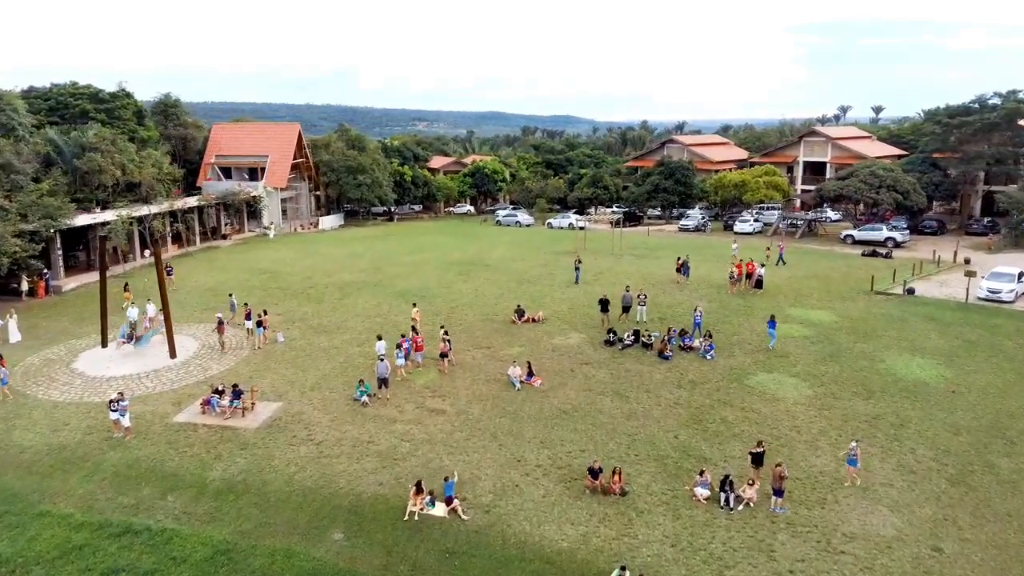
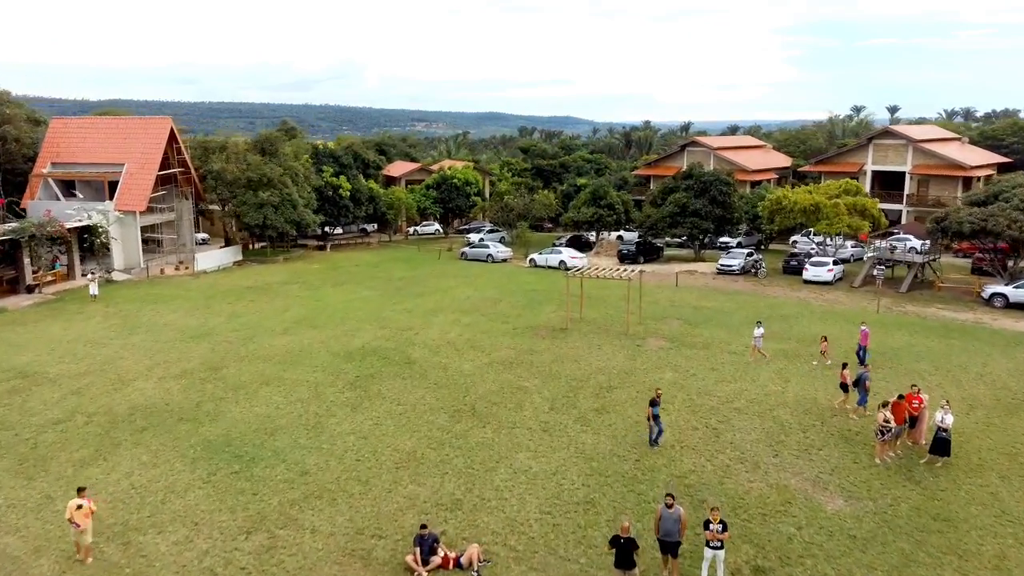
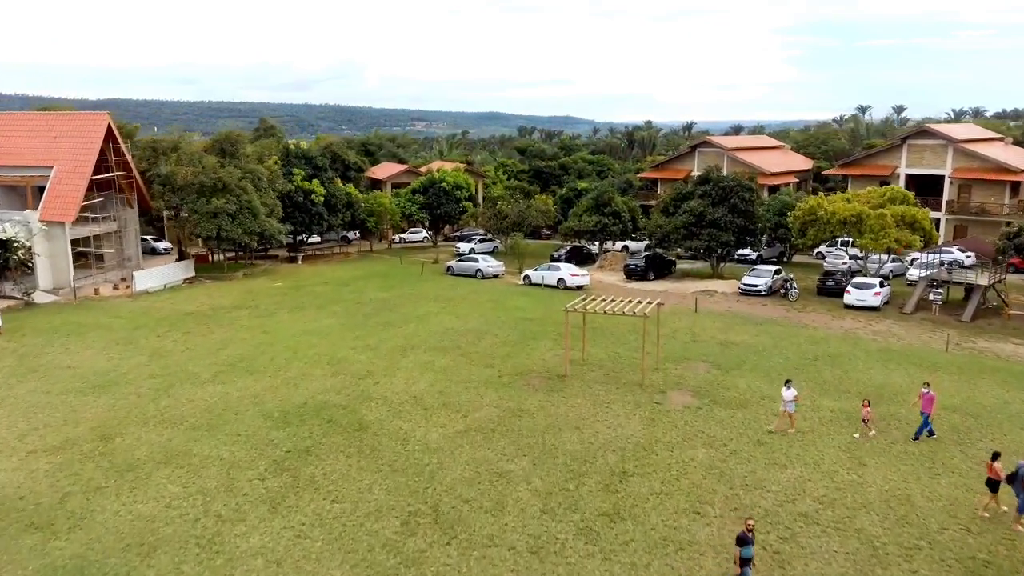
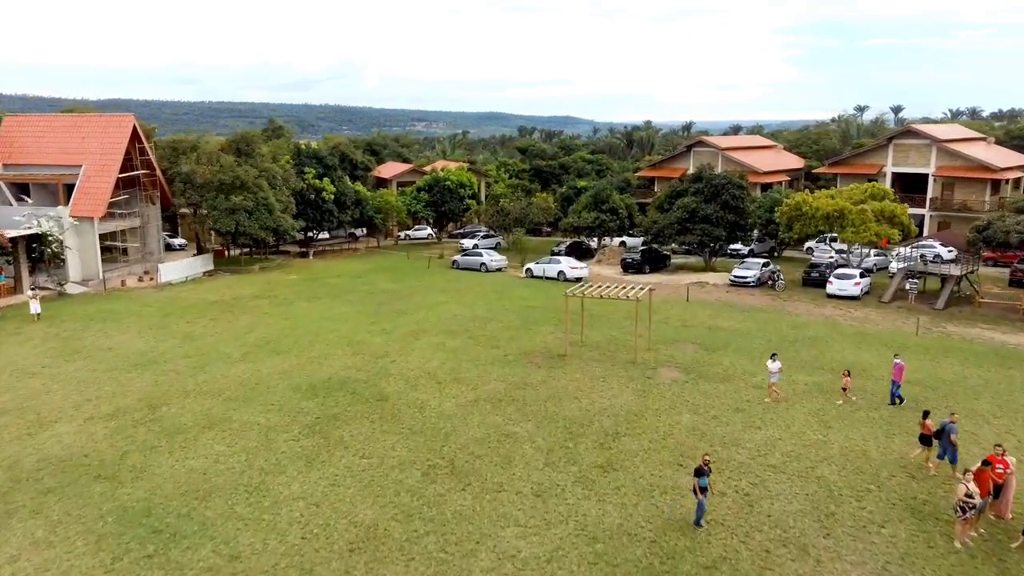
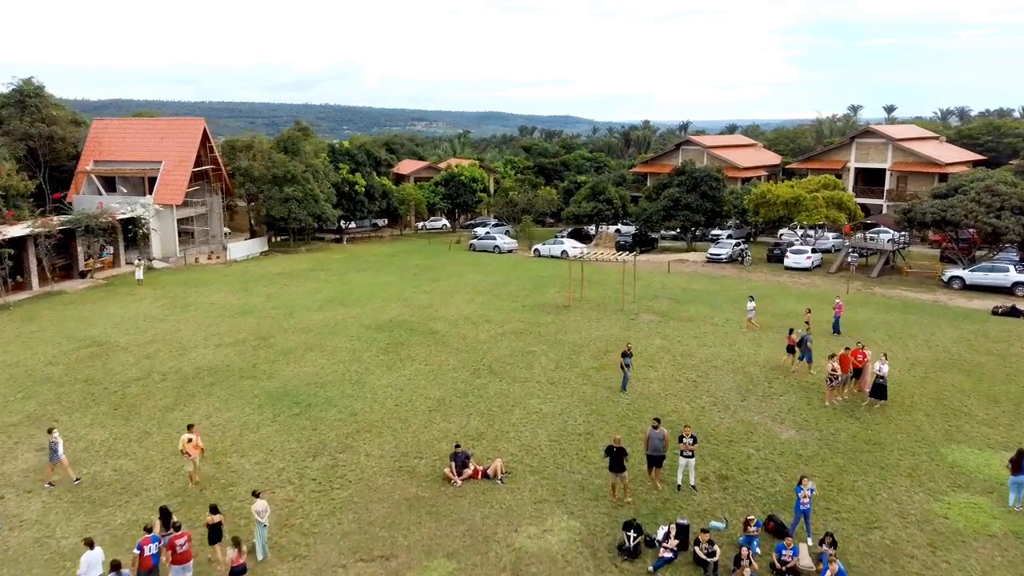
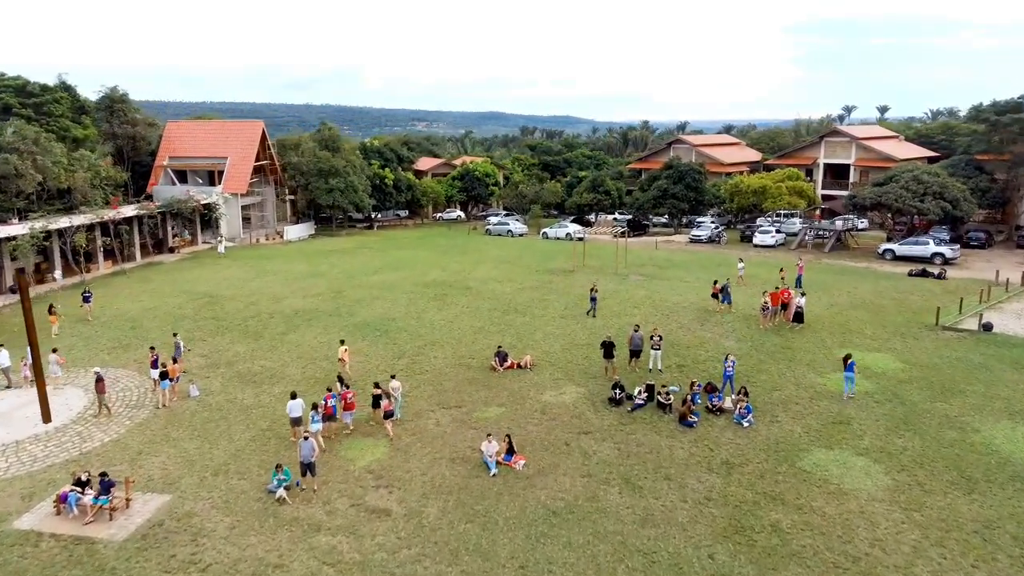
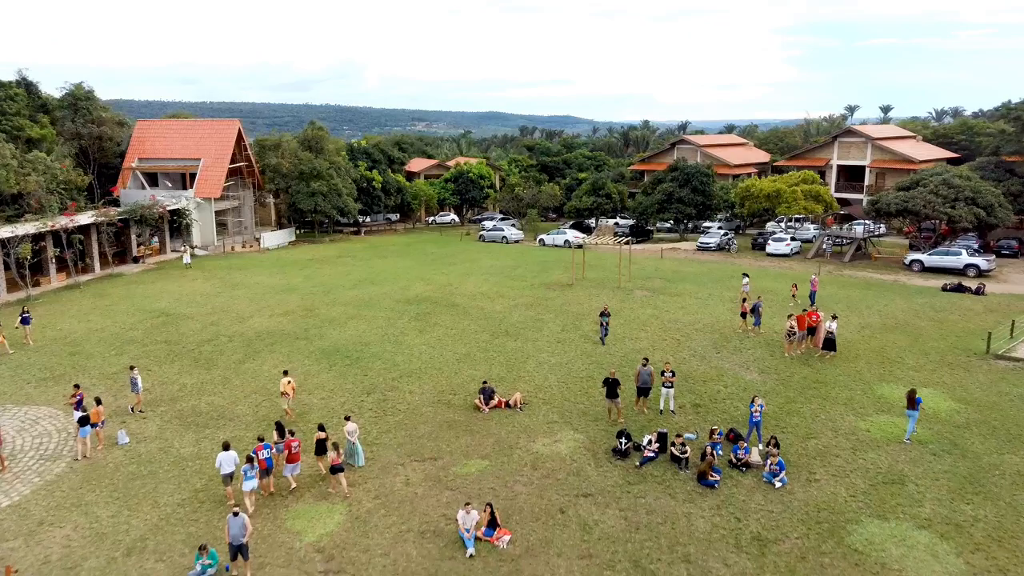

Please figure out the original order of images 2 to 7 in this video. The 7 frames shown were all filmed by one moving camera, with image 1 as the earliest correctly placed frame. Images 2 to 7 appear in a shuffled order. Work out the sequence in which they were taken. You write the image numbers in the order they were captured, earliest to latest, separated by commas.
6, 7, 5, 2, 4, 3
